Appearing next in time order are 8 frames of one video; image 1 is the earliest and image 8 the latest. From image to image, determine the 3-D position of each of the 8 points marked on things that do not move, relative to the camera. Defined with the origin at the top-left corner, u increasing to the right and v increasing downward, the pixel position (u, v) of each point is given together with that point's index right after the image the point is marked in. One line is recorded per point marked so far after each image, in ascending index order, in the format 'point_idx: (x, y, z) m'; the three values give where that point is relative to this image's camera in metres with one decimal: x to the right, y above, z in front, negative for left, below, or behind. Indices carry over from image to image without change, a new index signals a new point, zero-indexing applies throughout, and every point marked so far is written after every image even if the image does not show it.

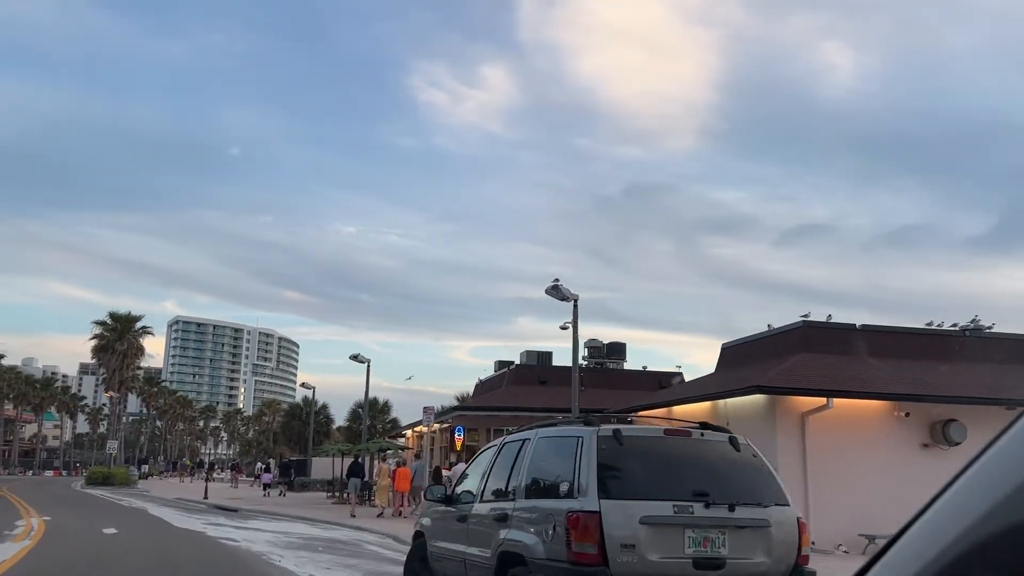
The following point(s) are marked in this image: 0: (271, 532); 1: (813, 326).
0: (-4.6, -4.7, +17.1) m
1: (+6.3, -0.8, +18.4) m
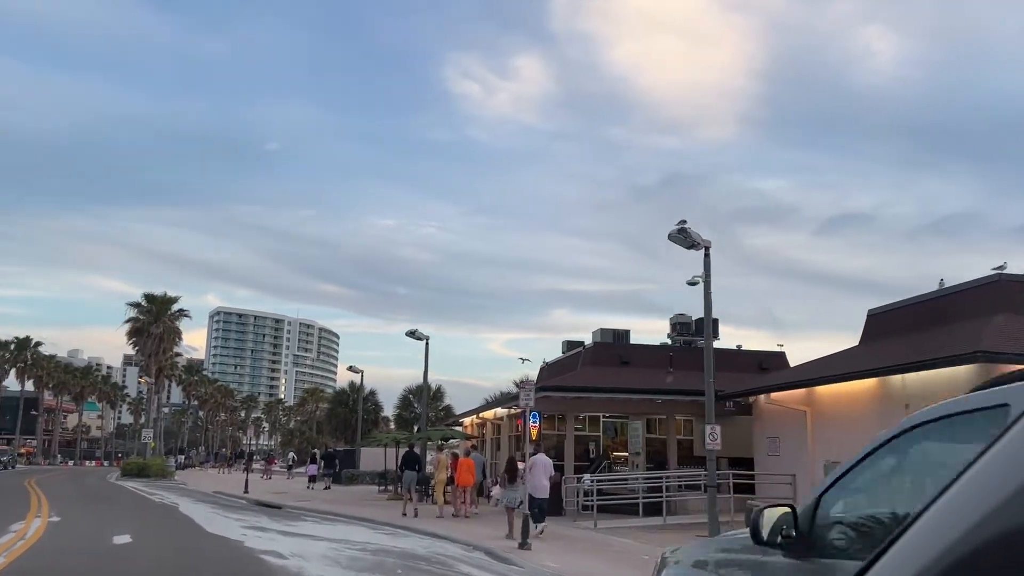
0: (-2.9, -3.9, +13.6) m
1: (+8.1, +0.1, +14.4) m
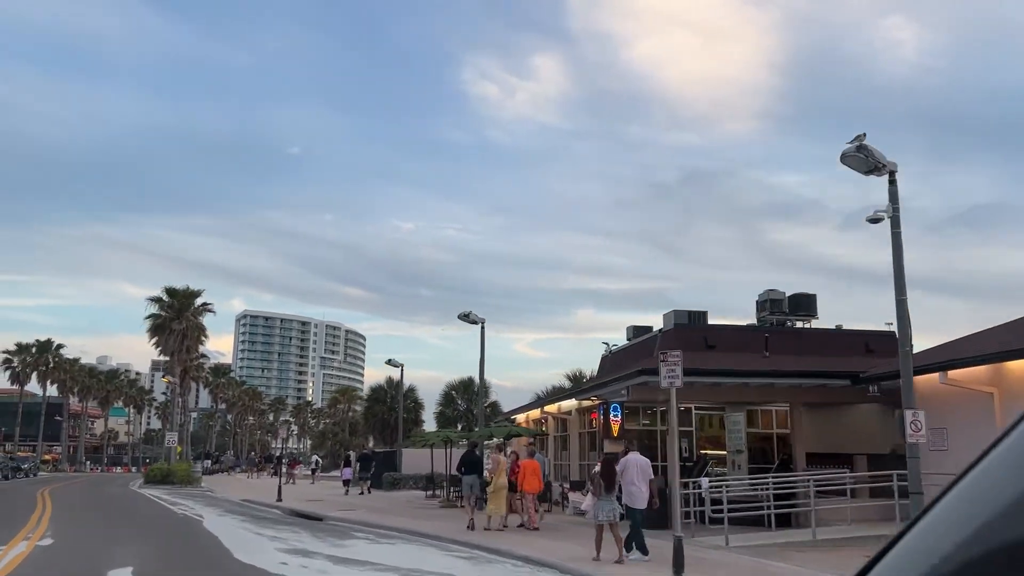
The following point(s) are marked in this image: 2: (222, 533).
0: (-1.4, -3.3, +10.2) m
1: (+9.5, +0.9, +10.7) m
2: (-5.8, -4.9, +17.9) m
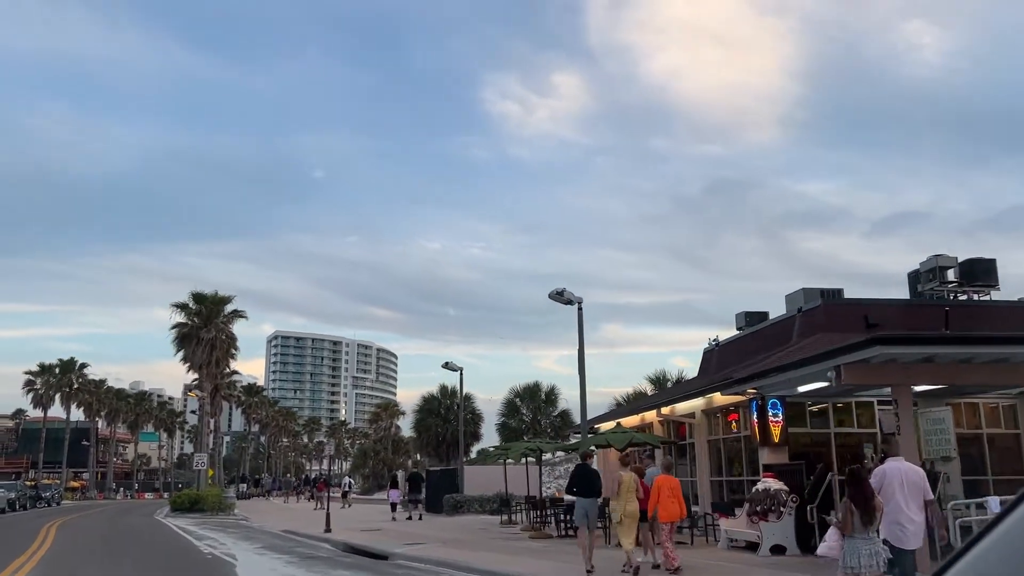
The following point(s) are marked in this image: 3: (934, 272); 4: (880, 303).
0: (+0.4, -2.4, +5.4) m
1: (+11.2, +2.0, +5.7) m
2: (-3.7, -4.4, +13.2) m
3: (+9.5, +0.4, +19.7) m
4: (+7.7, -0.3, +18.9) m
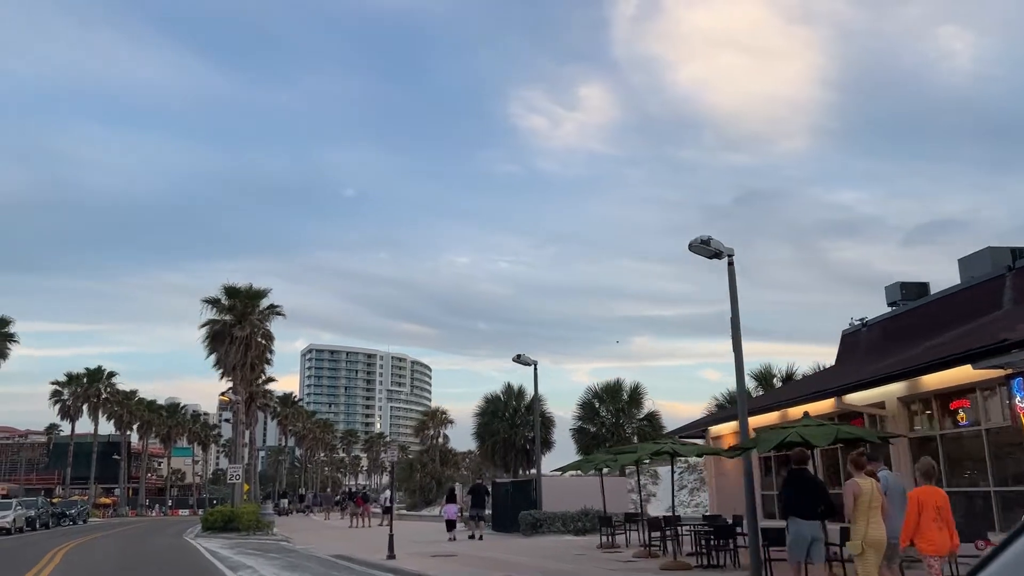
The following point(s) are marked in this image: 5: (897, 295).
0: (+2.0, -1.5, +1.0) m
1: (+12.7, +3.1, +0.9) m
2: (-1.9, -3.6, +8.9) m
3: (+11.6, +1.3, +15.0) m
4: (+9.7, +0.5, +14.2) m
5: (+8.4, -0.1, +19.4) m
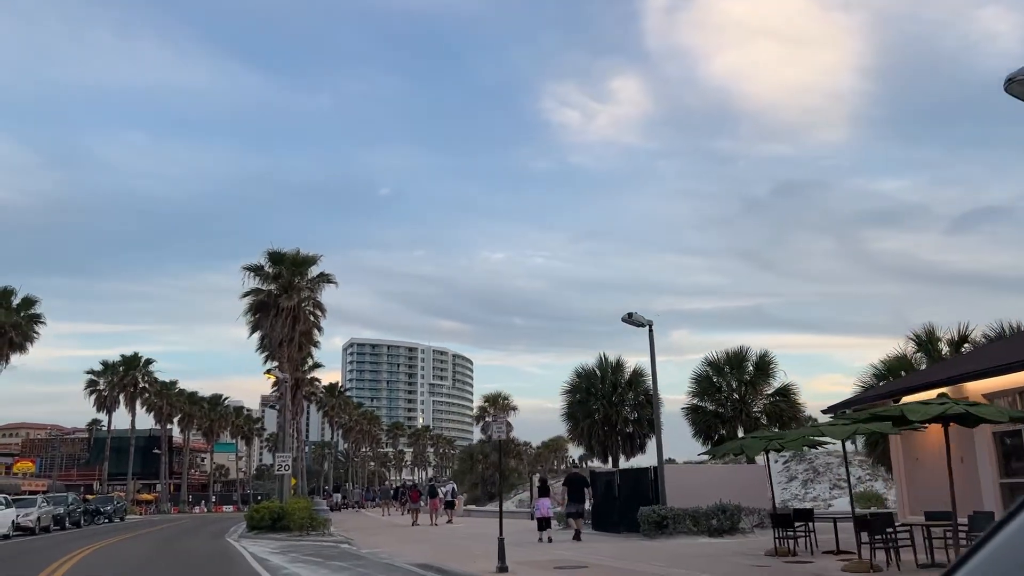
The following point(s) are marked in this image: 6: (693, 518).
0: (+3.5, -0.2, -4.0) m
1: (+14.2, +4.5, -4.5) m
2: (0.0, -2.4, +4.1) m
3: (+13.6, +2.7, +9.6) m
4: (+11.7, +1.9, +8.9) m
5: (+10.7, +1.3, +14.1) m
6: (+3.9, -5.0, +19.3) m
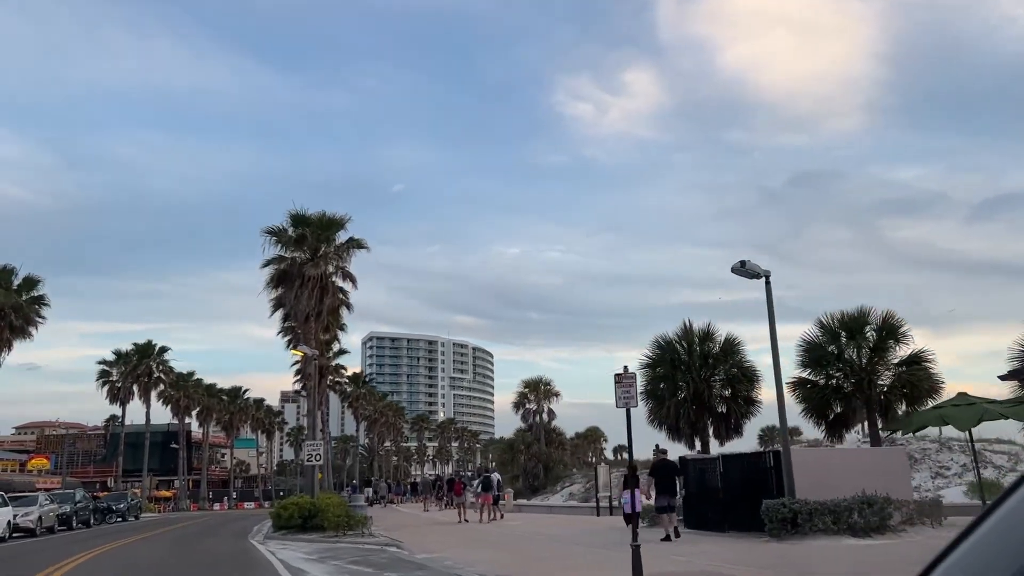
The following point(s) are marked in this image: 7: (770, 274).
0: (+4.7, +0.7, -8.0) m
1: (+15.2, +5.6, -8.7) m
2: (+1.3, -1.4, +0.2) m
3: (+15.0, +3.9, +5.5) m
4: (+13.0, +3.1, +4.8) m
5: (+12.1, +2.4, +10.1) m
6: (+5.5, -3.9, +15.4) m
7: (+4.9, +0.2, +17.1) m
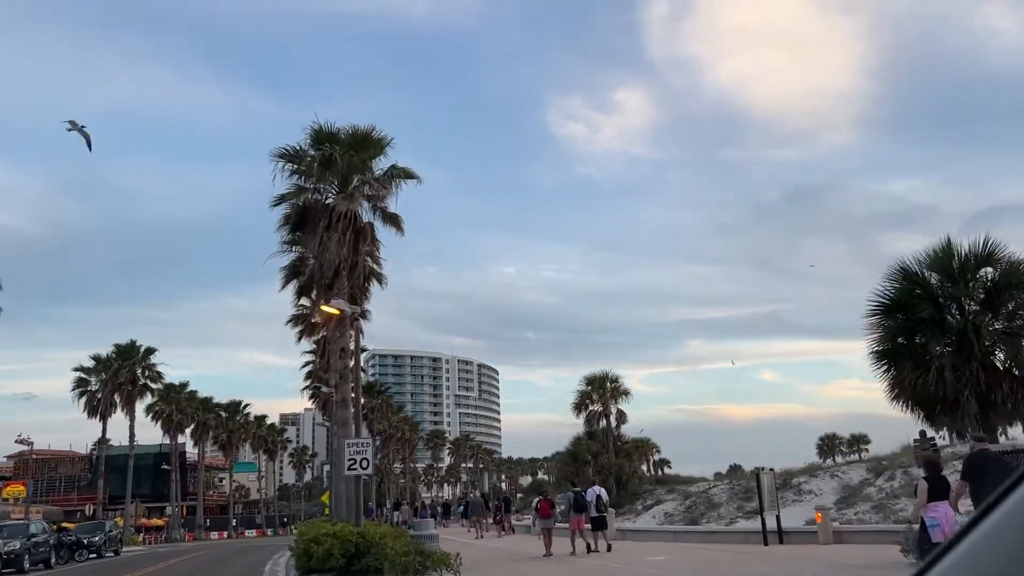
0: (+7.3, +3.0, -15.8) m
1: (+17.7, +8.1, -16.3) m
2: (+3.9, +0.6, -7.7) m
3: (+17.4, +6.1, -2.2) m
4: (+15.5, +5.2, -2.9) m
5: (+14.6, +4.4, +2.3) m
6: (+8.1, -2.1, +7.5) m
7: (+7.4, +2.0, +9.3) m
